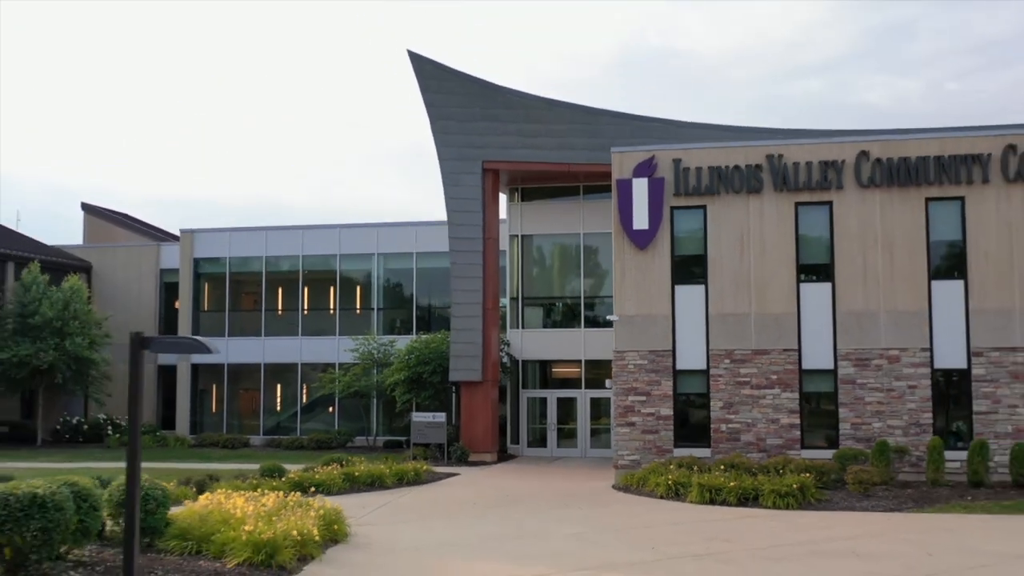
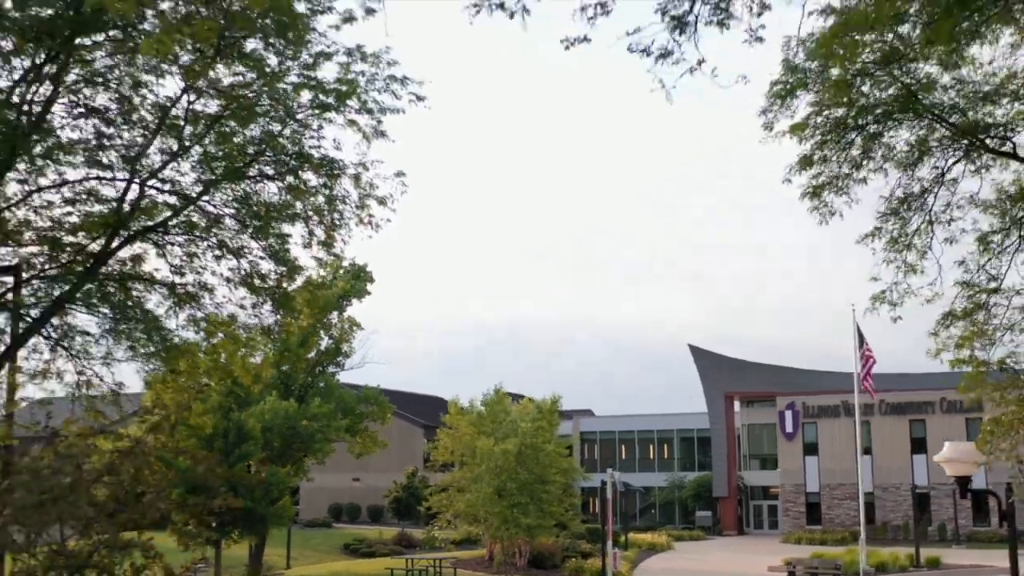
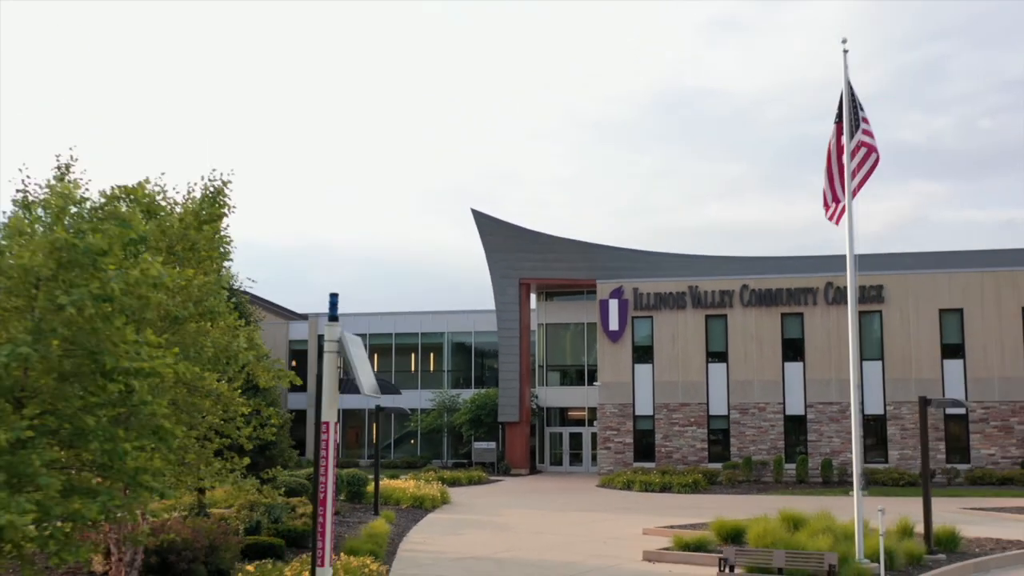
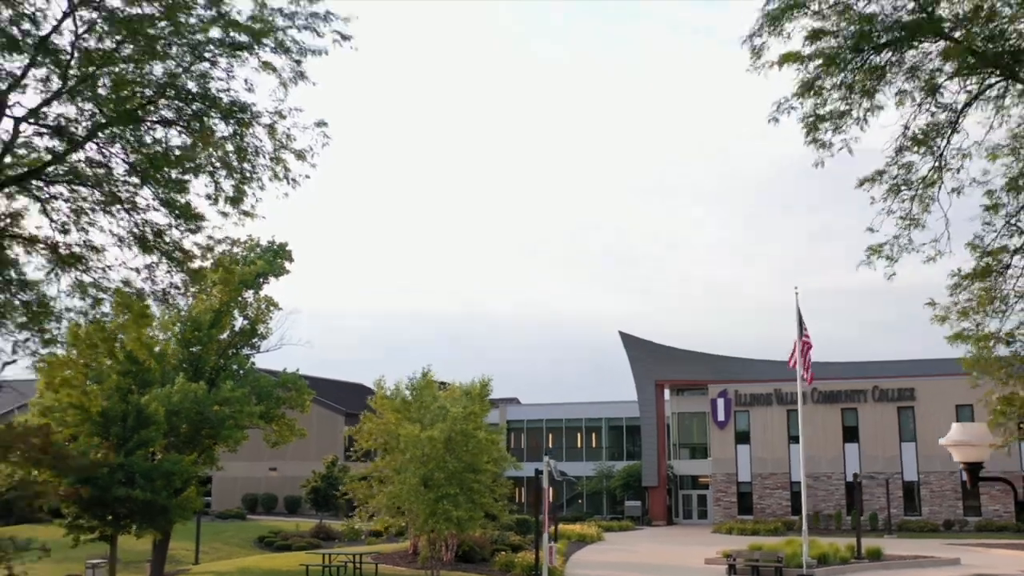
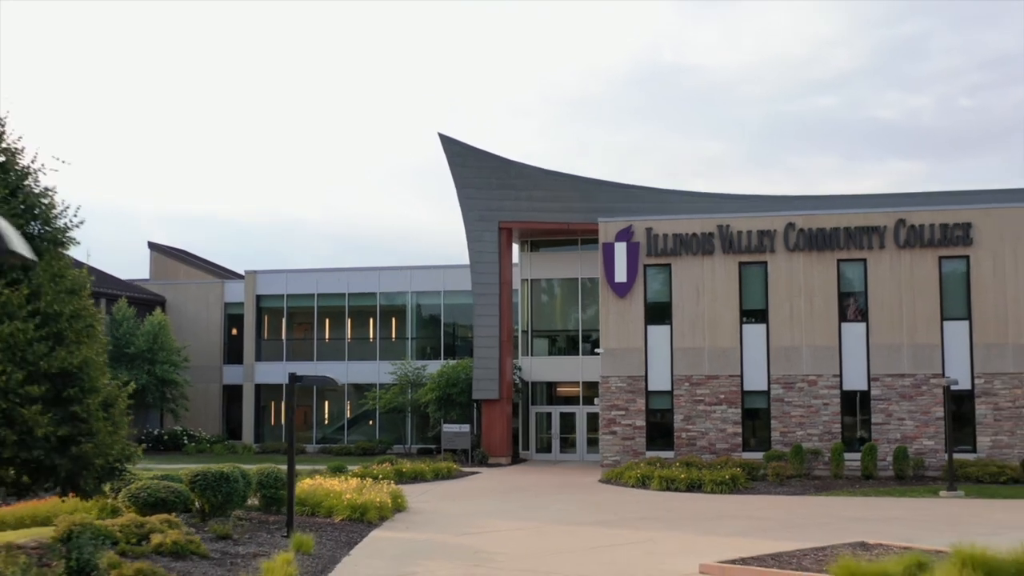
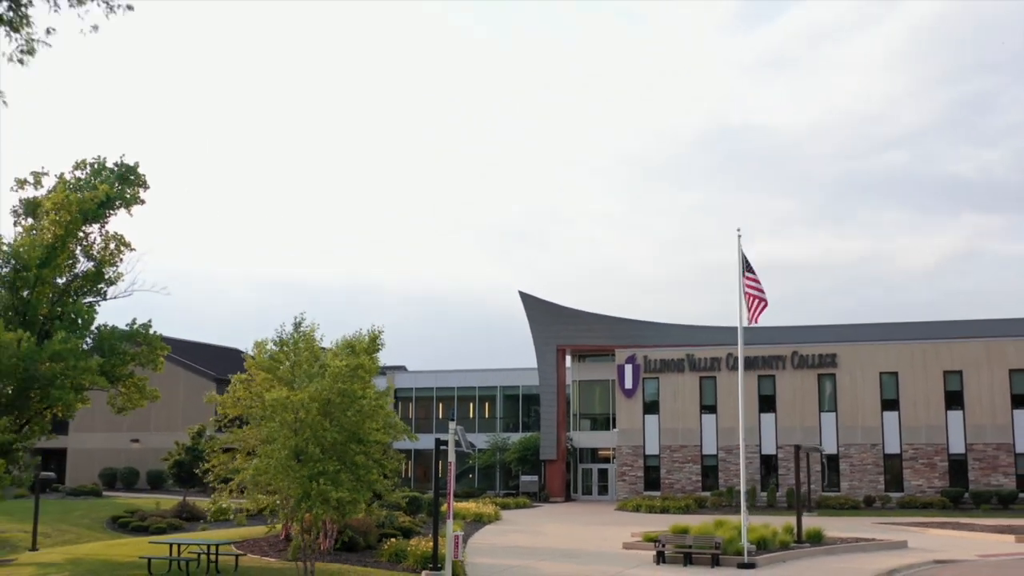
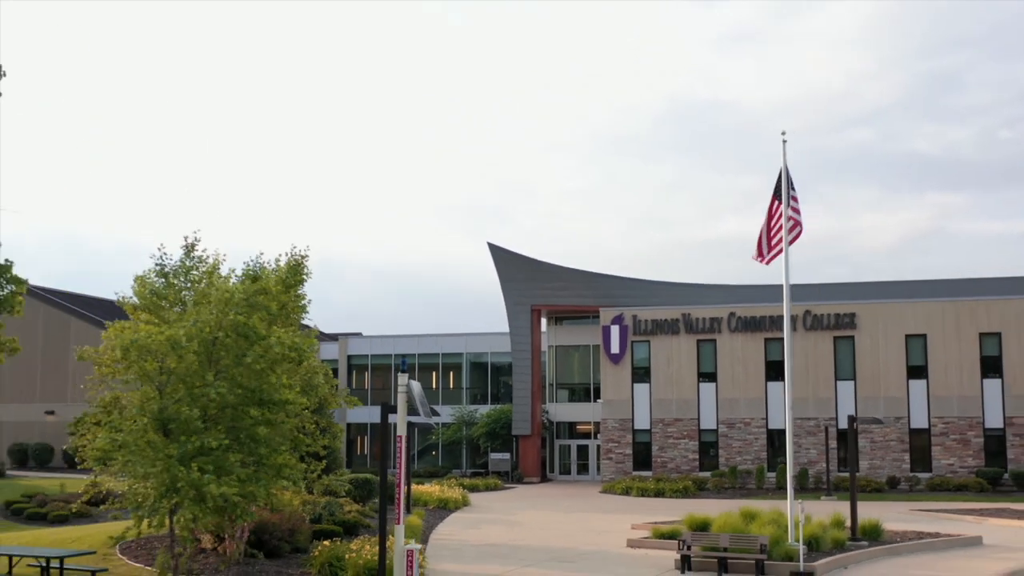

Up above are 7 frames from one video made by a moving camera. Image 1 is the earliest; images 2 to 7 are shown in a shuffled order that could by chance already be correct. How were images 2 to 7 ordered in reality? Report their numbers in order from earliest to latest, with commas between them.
5, 3, 7, 6, 4, 2
